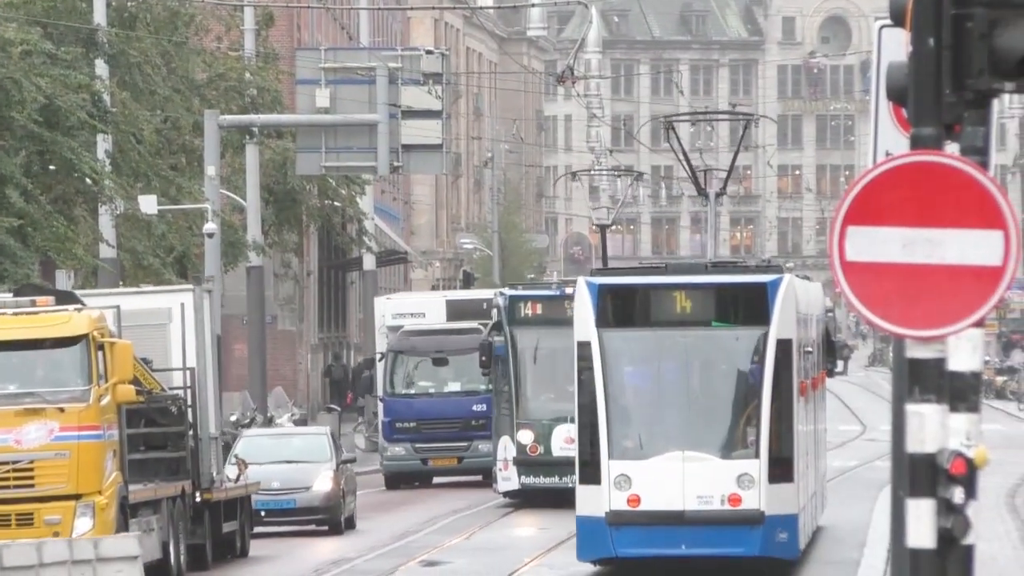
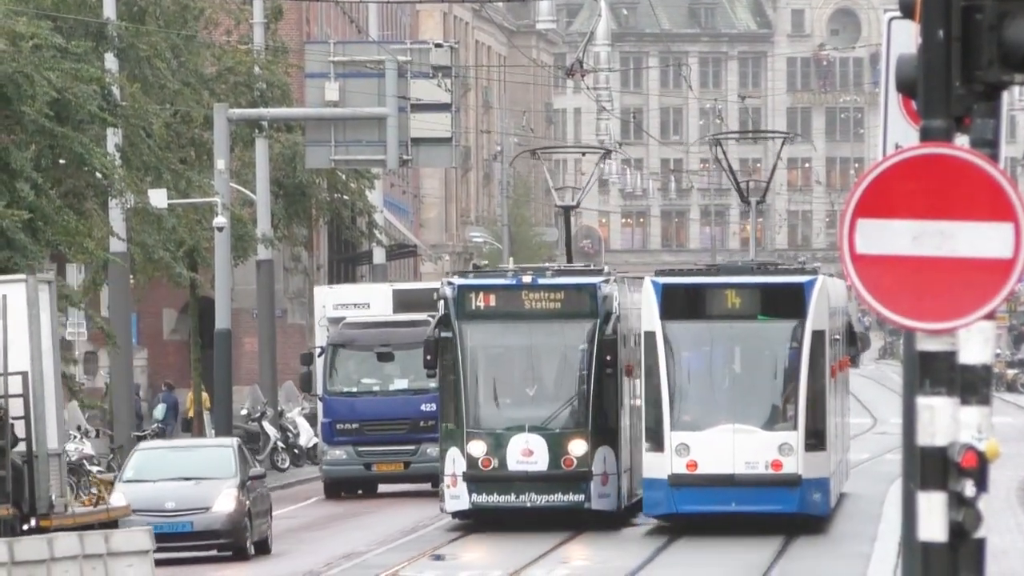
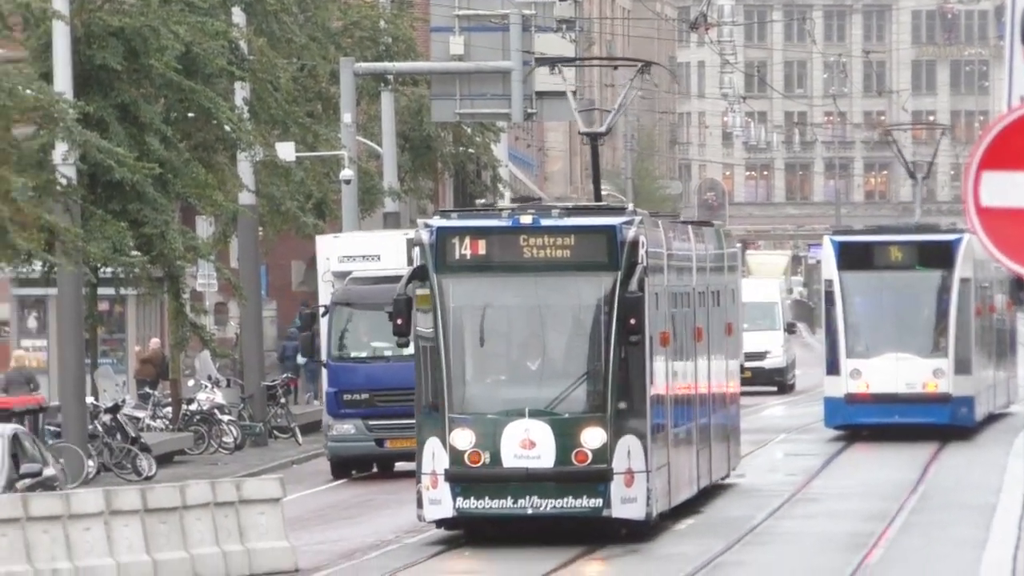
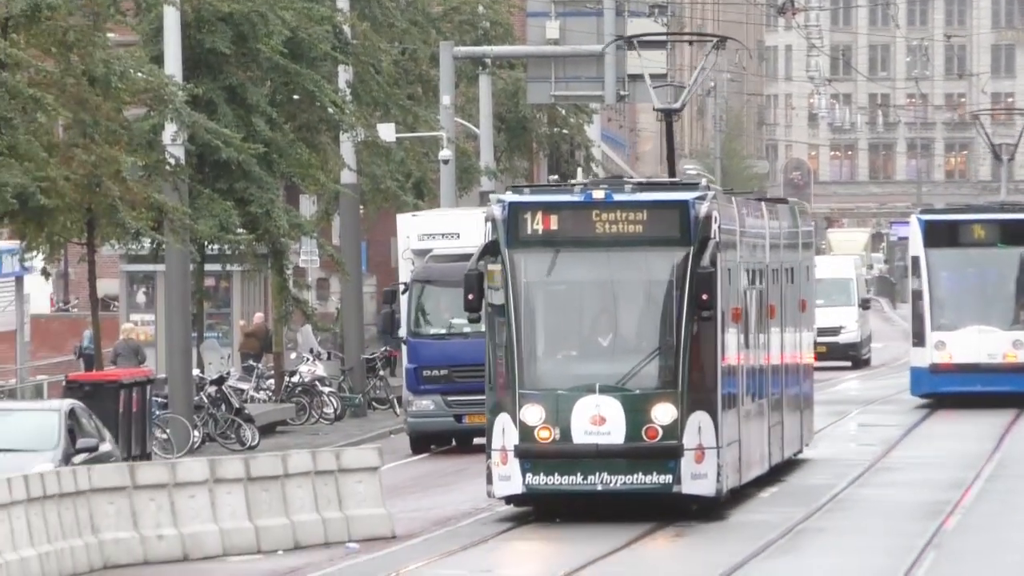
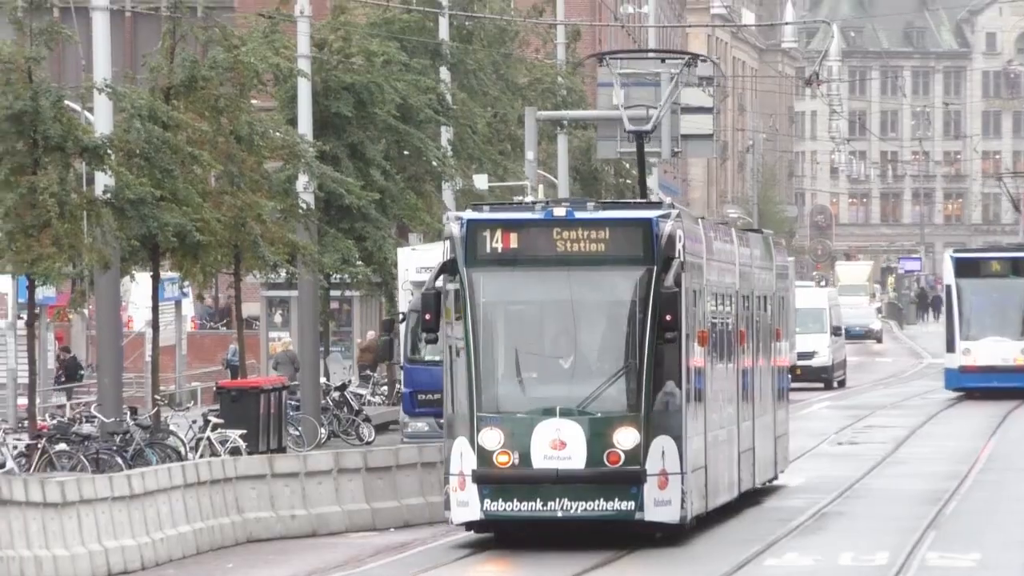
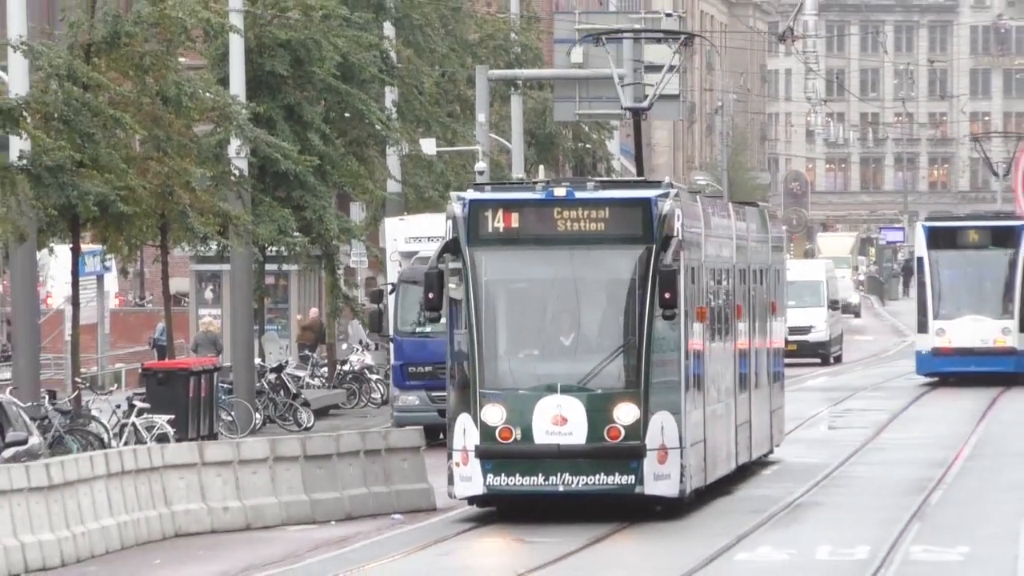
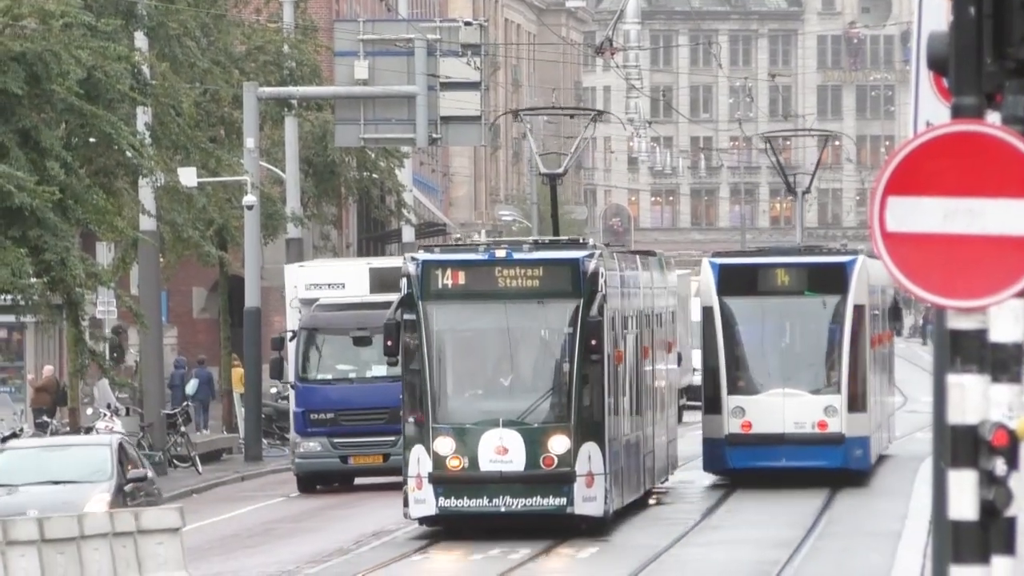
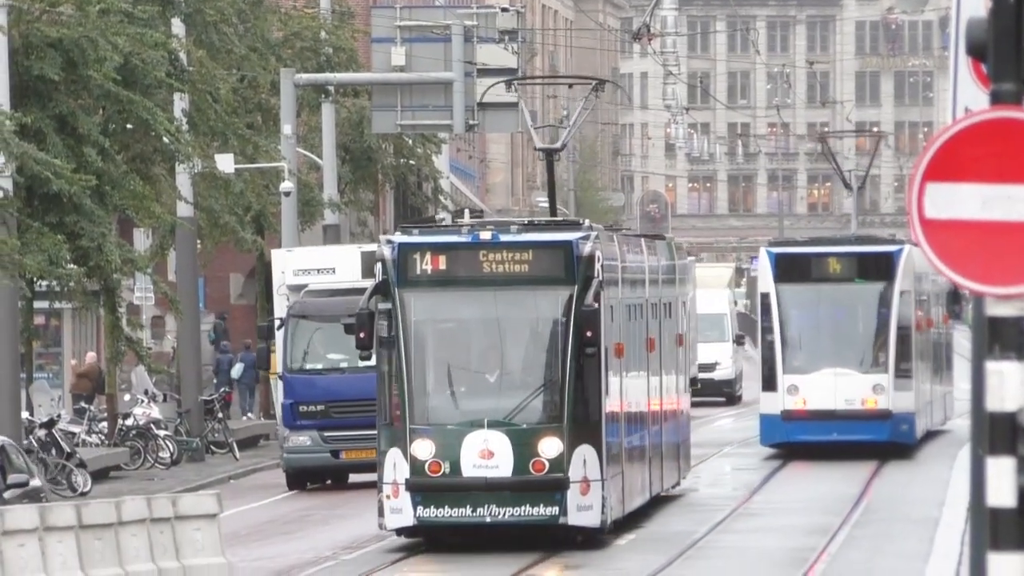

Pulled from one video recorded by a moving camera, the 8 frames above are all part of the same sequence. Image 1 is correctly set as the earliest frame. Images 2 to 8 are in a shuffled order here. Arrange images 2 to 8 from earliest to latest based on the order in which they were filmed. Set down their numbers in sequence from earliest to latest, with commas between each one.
2, 7, 8, 3, 4, 6, 5
